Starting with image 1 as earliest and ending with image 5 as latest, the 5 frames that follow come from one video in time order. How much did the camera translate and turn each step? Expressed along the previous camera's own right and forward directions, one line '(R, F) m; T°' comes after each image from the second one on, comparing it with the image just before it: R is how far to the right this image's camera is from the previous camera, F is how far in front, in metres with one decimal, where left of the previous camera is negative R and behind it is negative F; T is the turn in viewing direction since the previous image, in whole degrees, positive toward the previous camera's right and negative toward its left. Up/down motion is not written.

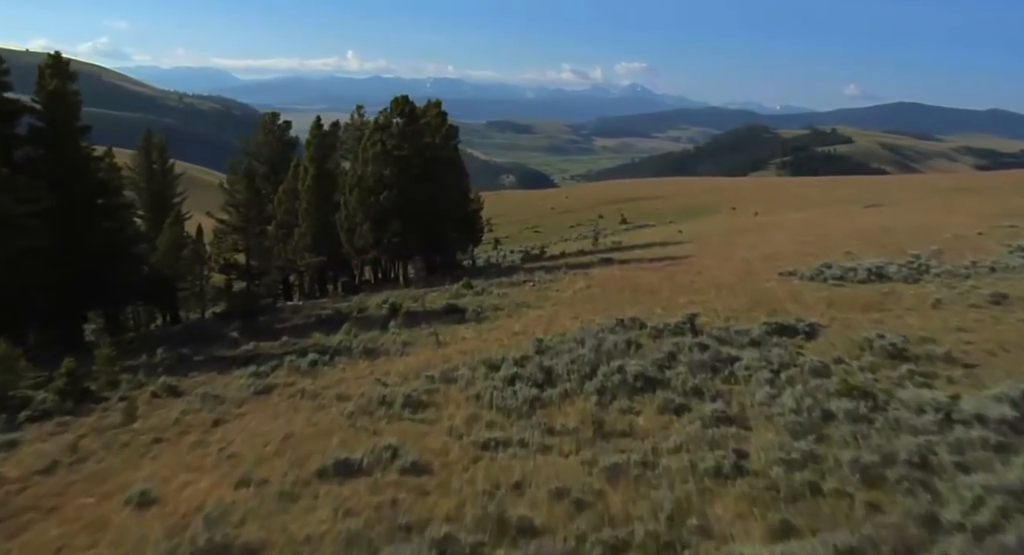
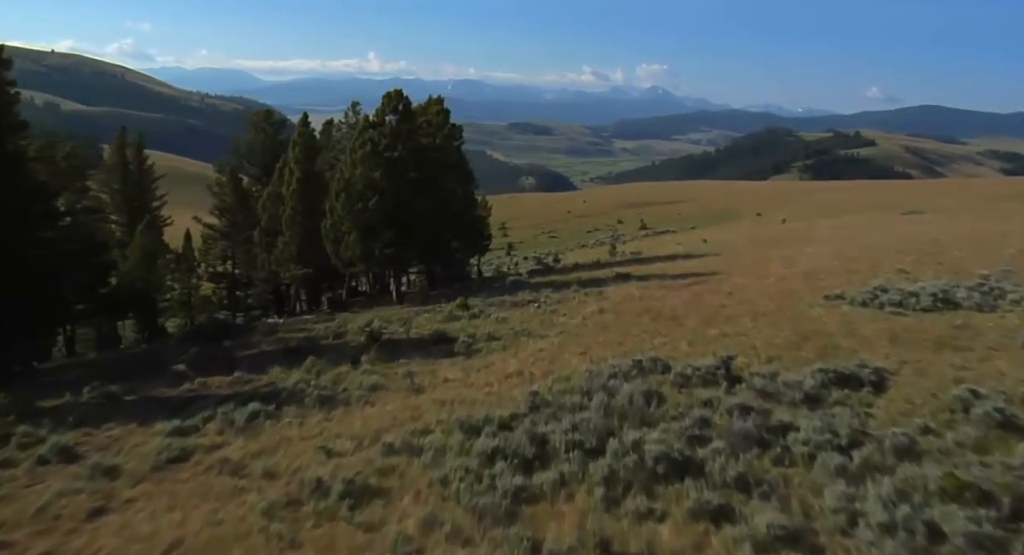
(+0.6, +4.7) m; -1°
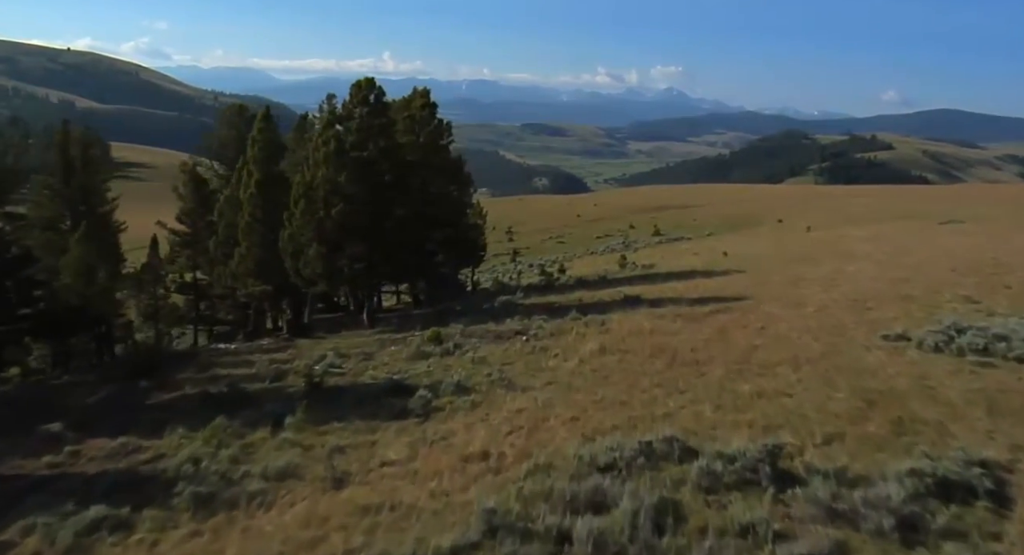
(+0.8, +5.7) m; -1°
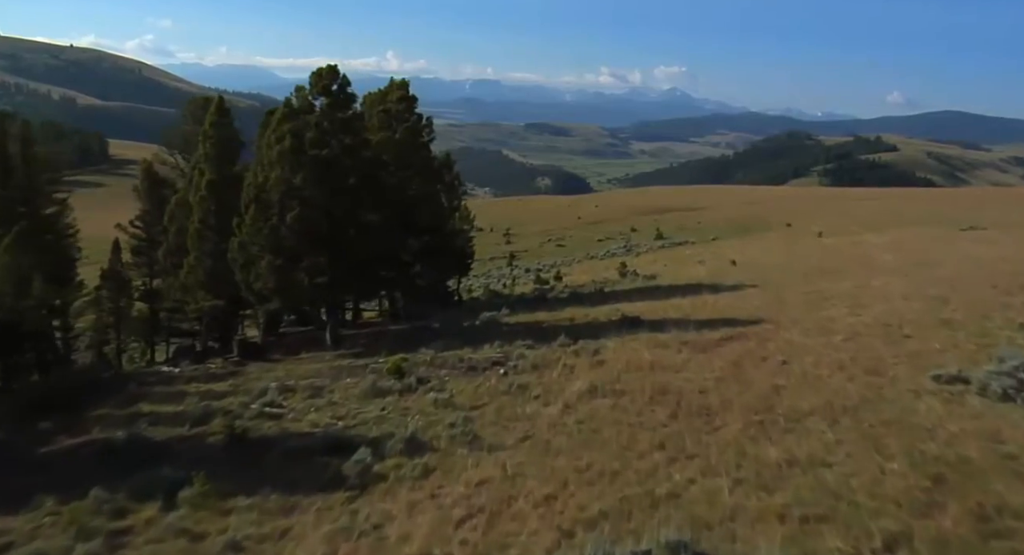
(+0.6, +4.1) m; 0°
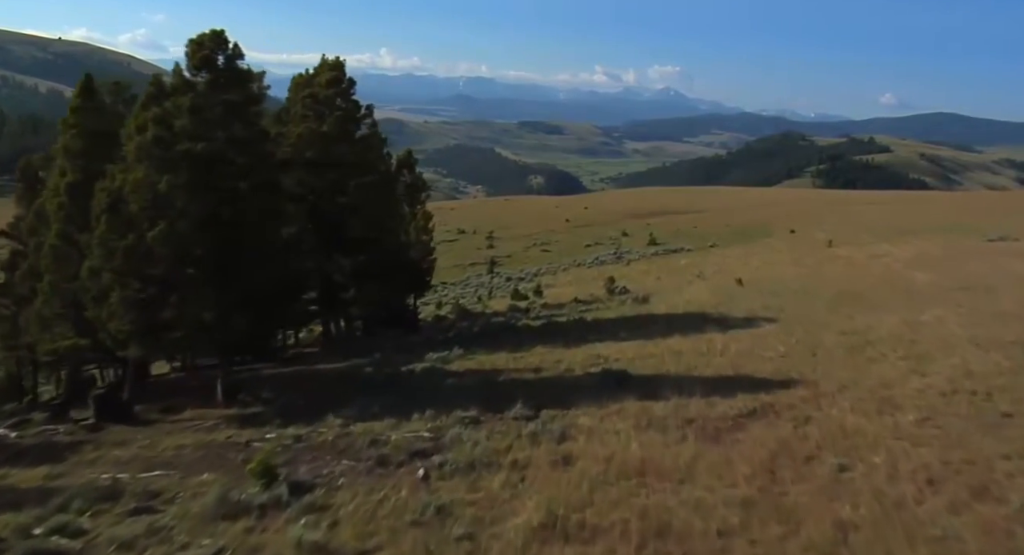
(+1.1, +7.2) m; 0°
